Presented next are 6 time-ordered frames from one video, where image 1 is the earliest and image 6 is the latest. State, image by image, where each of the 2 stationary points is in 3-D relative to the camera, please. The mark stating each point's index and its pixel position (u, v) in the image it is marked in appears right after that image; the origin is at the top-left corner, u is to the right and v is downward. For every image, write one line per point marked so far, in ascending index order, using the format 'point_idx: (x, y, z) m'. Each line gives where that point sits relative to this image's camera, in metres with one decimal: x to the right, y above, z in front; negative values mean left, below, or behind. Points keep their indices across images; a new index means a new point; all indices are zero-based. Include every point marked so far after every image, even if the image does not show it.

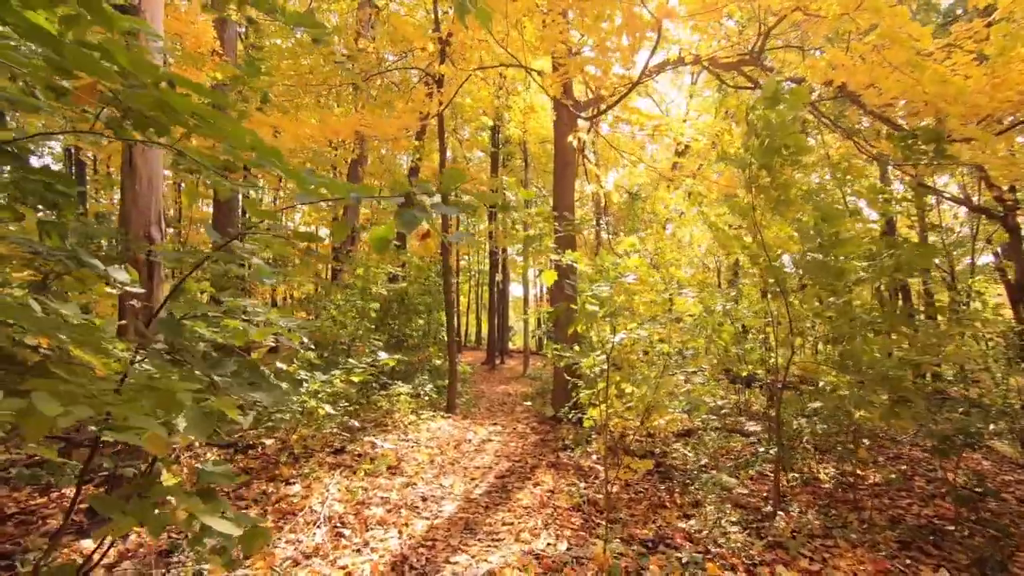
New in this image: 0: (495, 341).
0: (-0.6, -1.8, +18.8) m
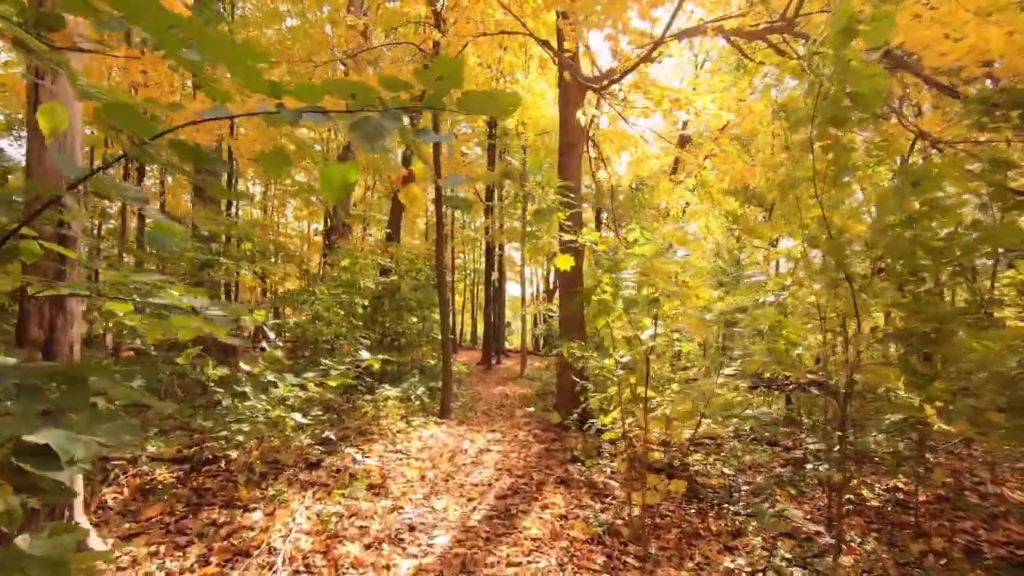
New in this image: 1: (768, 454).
0: (-0.7, -1.7, +18.1) m
1: (+2.2, -1.4, +4.7) m
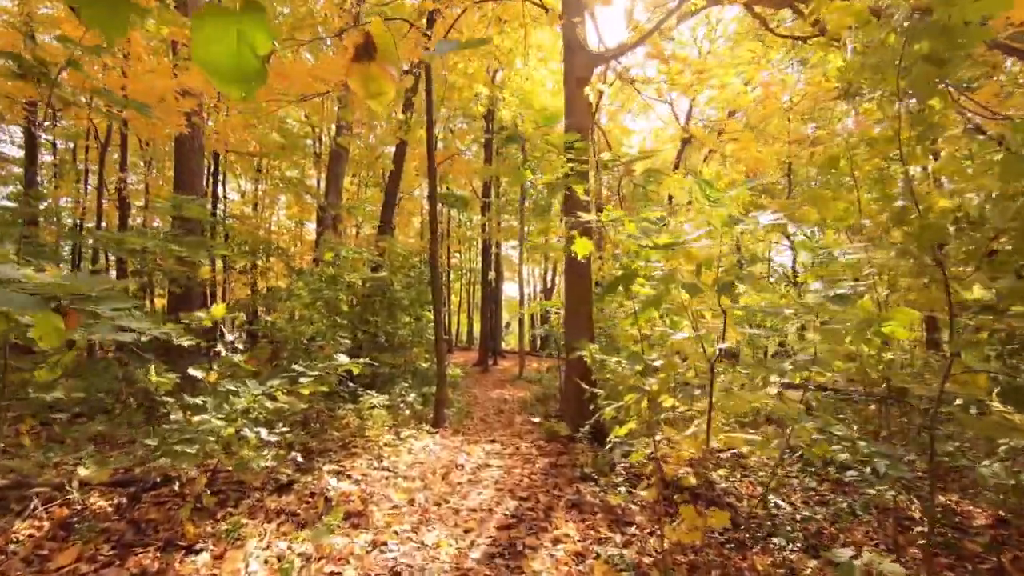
0: (-0.7, -1.7, +17.5) m
1: (+2.2, -1.4, +4.1) m
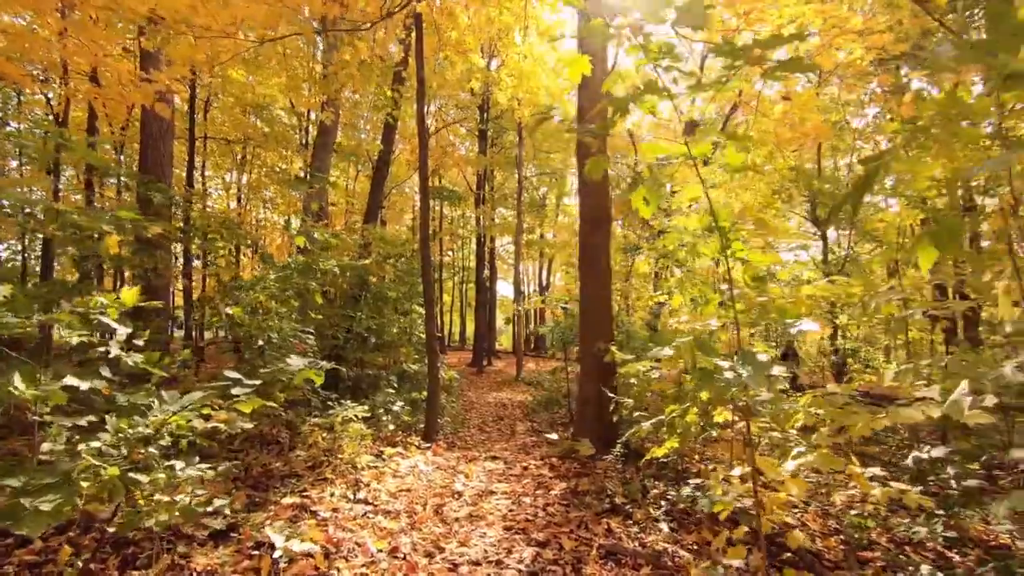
0: (-0.9, -1.5, +16.5) m
1: (+2.3, -1.3, +3.2) m
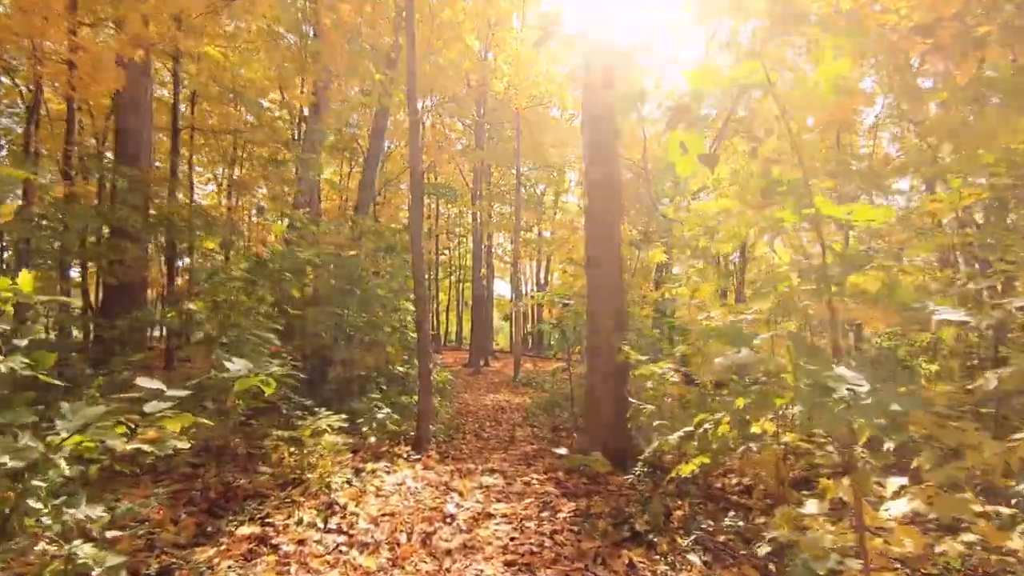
0: (-0.9, -1.5, +16.0) m
1: (+2.3, -1.2, +2.7) m
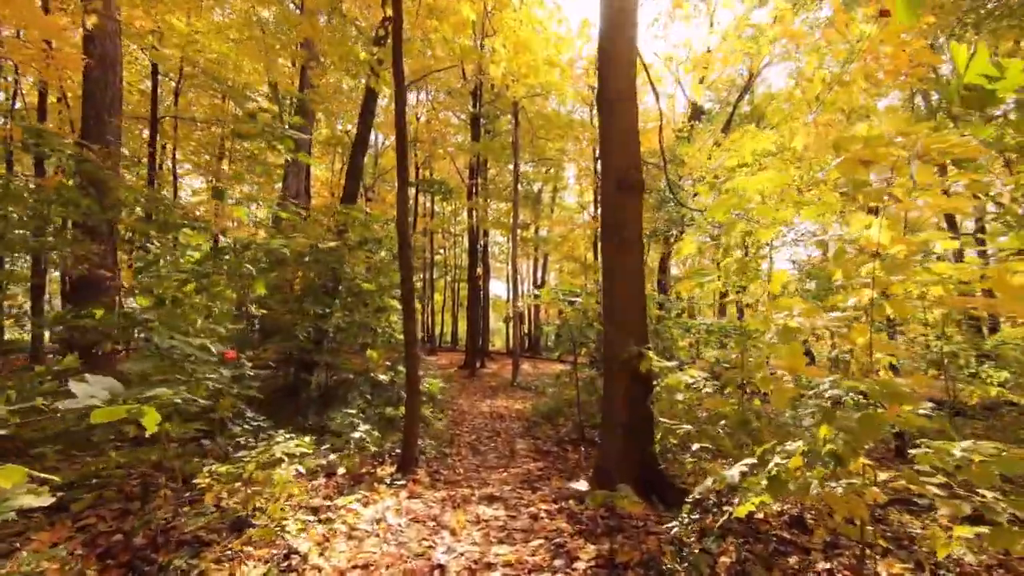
0: (-1.0, -1.4, +15.3) m
1: (+2.3, -1.2, +2.0) m
